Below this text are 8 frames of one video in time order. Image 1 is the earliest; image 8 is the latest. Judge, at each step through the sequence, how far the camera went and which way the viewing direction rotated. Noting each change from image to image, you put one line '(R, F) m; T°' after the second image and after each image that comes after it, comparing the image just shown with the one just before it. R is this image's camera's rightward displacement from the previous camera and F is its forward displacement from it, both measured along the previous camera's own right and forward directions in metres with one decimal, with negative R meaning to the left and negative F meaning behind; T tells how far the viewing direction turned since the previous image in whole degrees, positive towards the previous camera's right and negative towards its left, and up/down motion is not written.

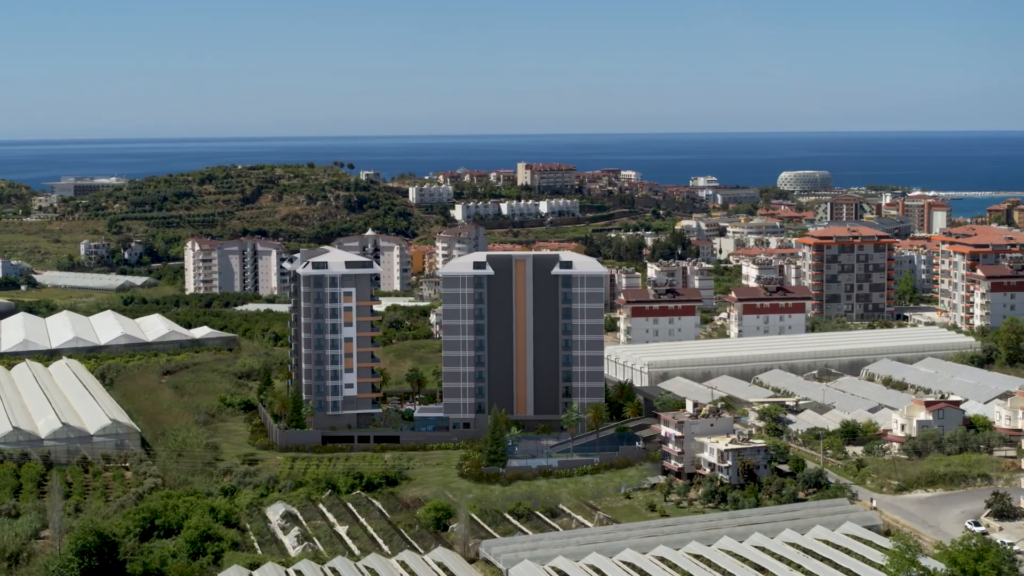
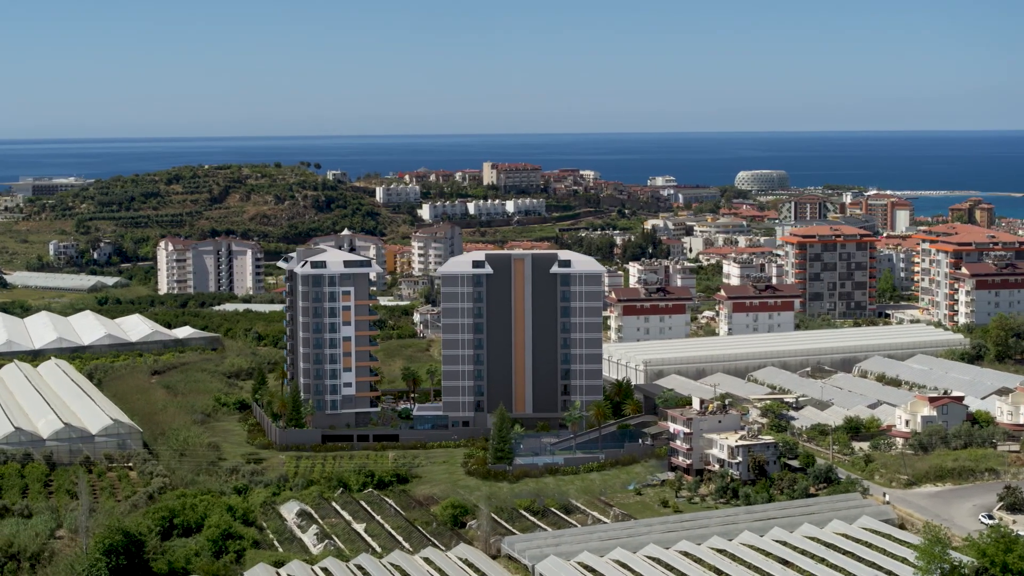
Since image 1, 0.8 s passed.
(-1.0, -0.1) m; +1°
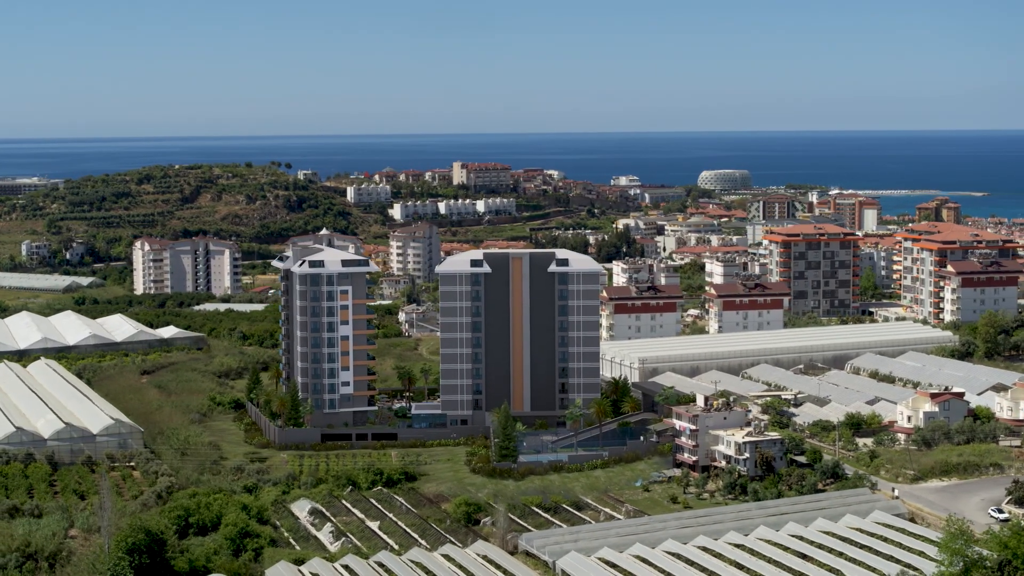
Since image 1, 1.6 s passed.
(-0.9, -0.1) m; +1°
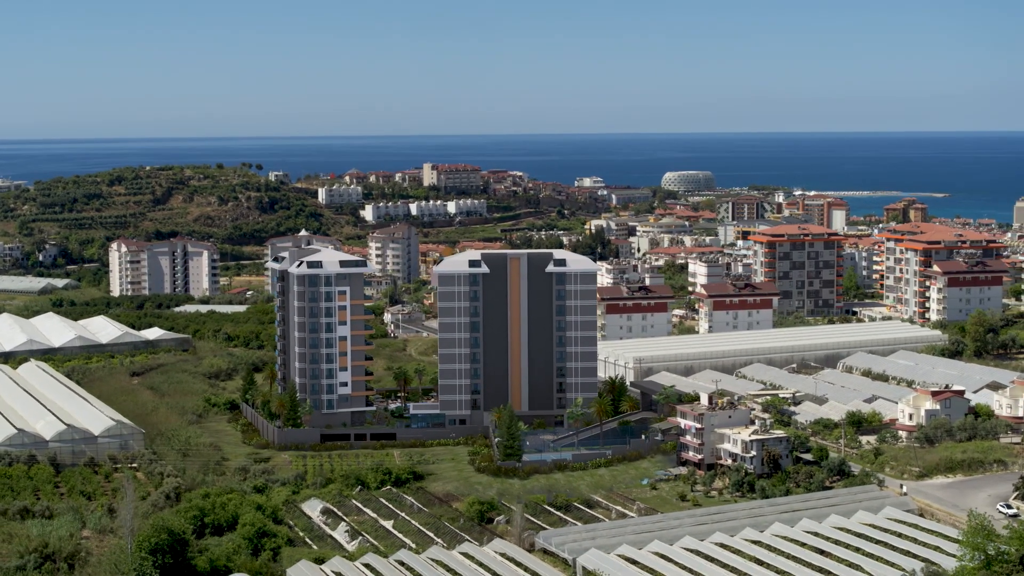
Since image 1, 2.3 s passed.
(-0.8, -0.1) m; +1°
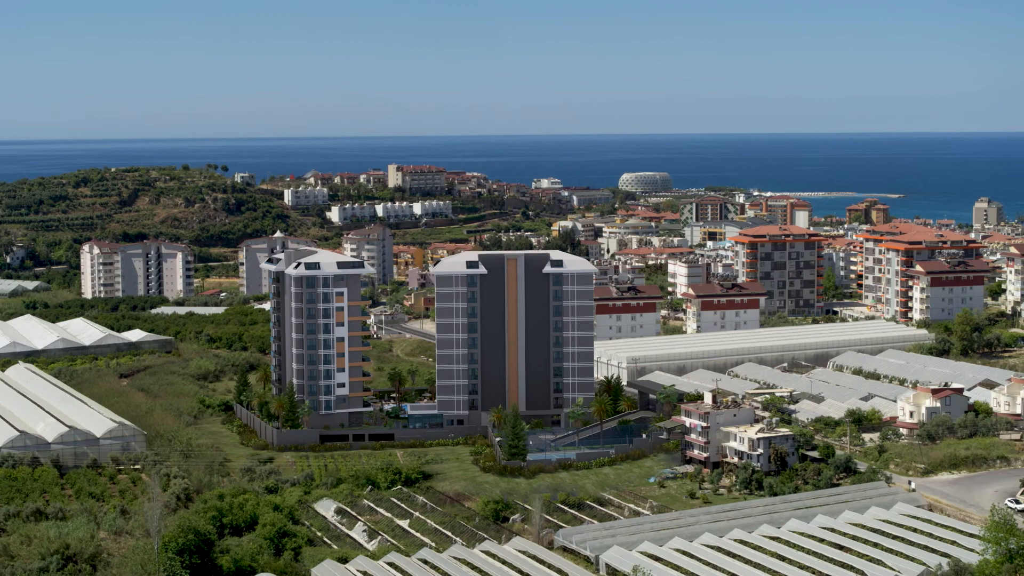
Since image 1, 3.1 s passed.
(-1.0, -0.2) m; +1°
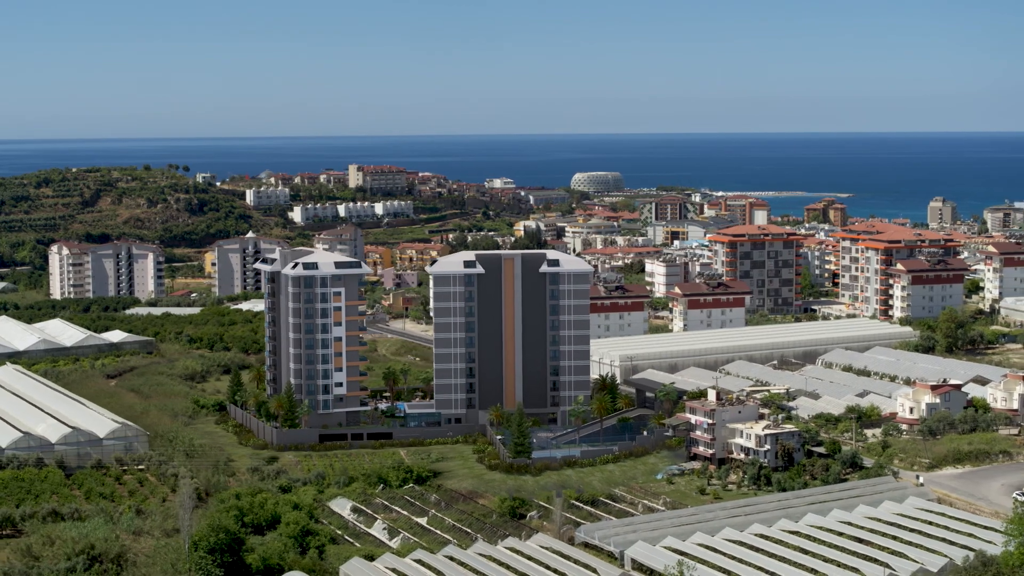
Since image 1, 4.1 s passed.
(-1.1, -0.2) m; +2°
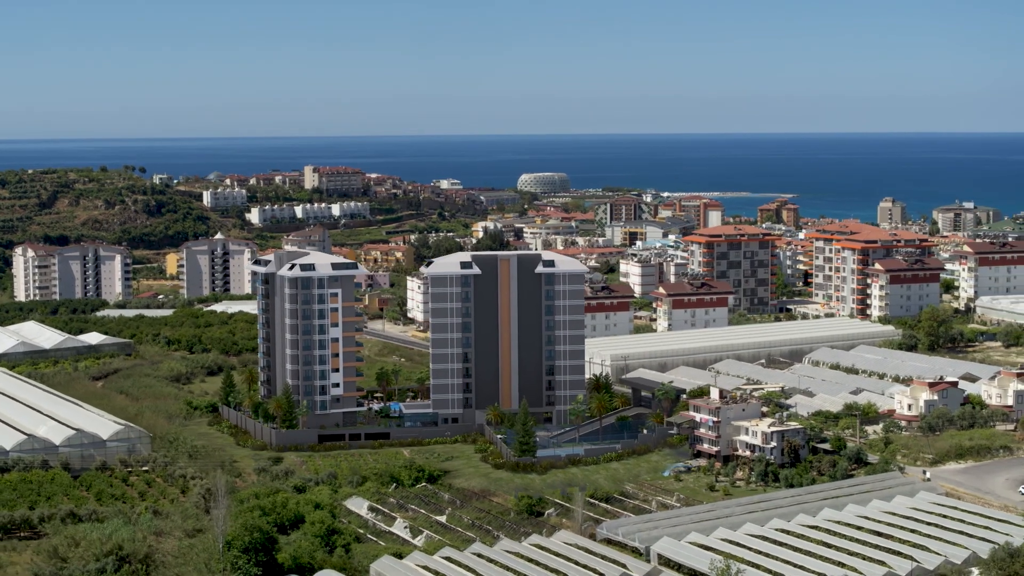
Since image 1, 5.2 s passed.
(-1.2, -0.3) m; +2°
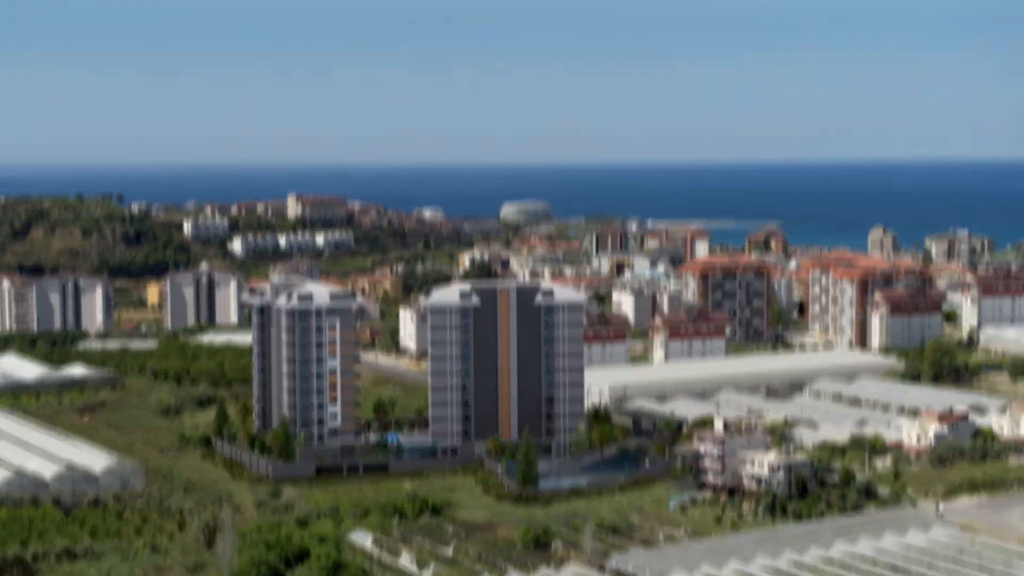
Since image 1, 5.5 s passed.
(-0.4, +0.2) m; +1°
